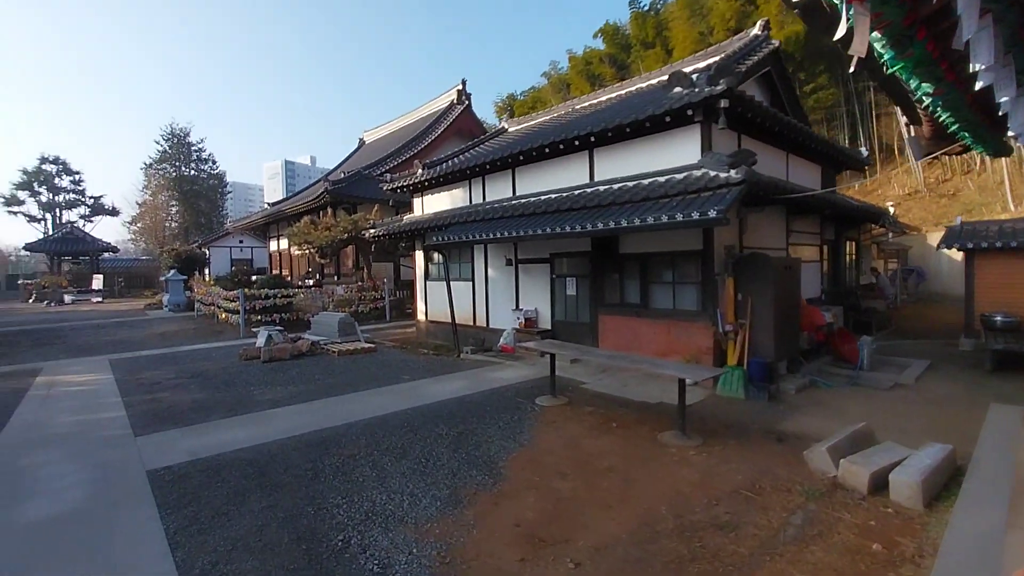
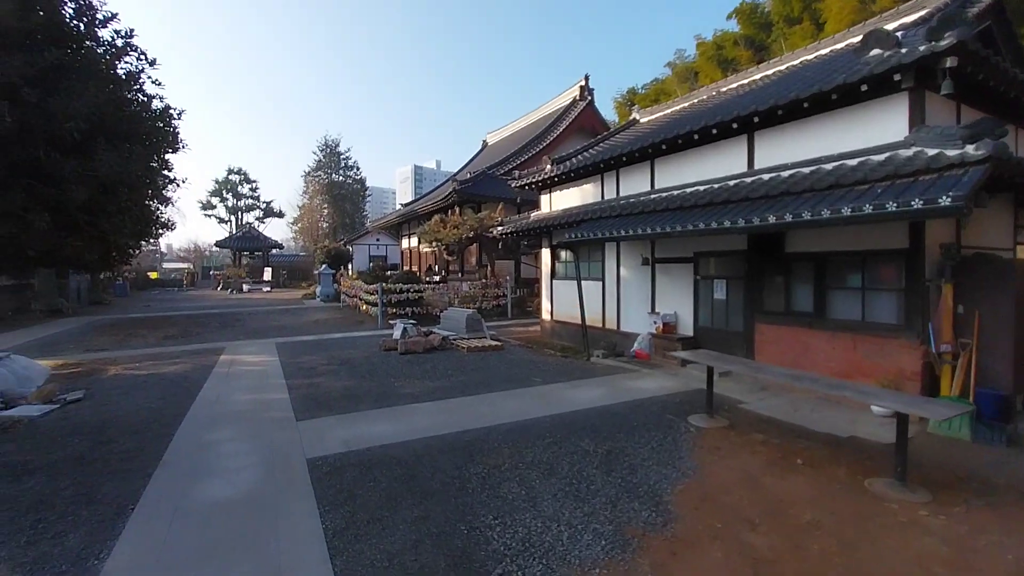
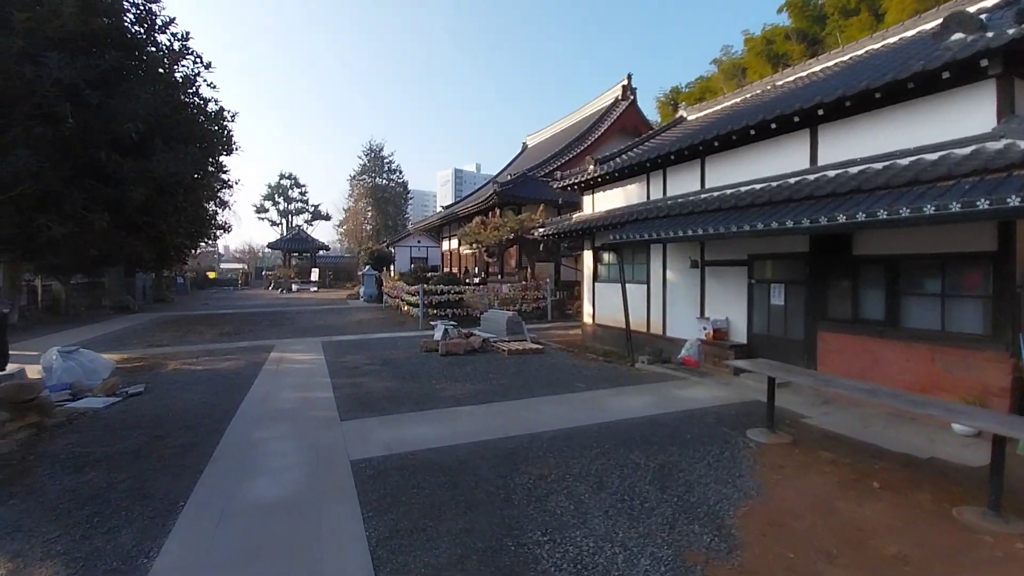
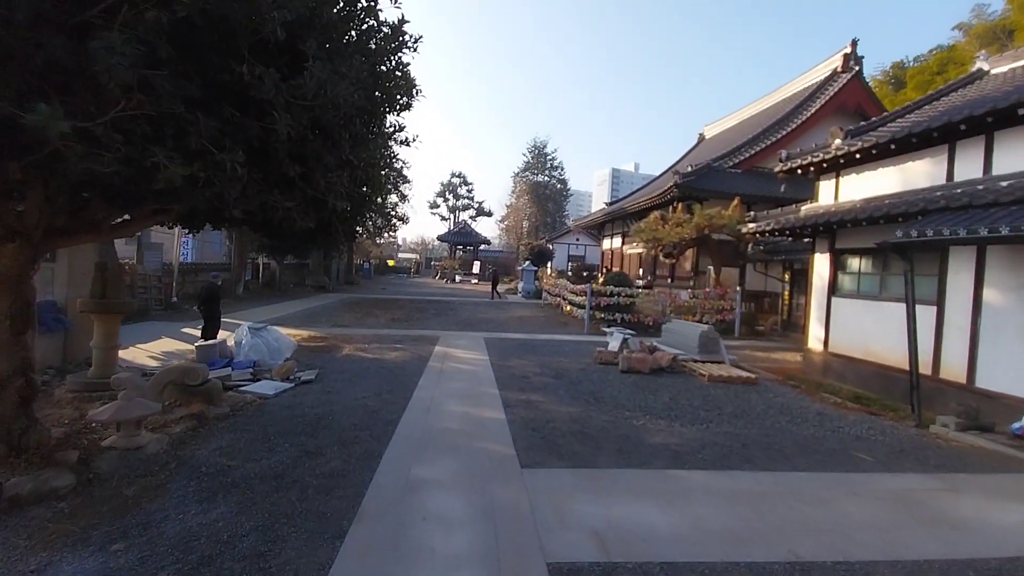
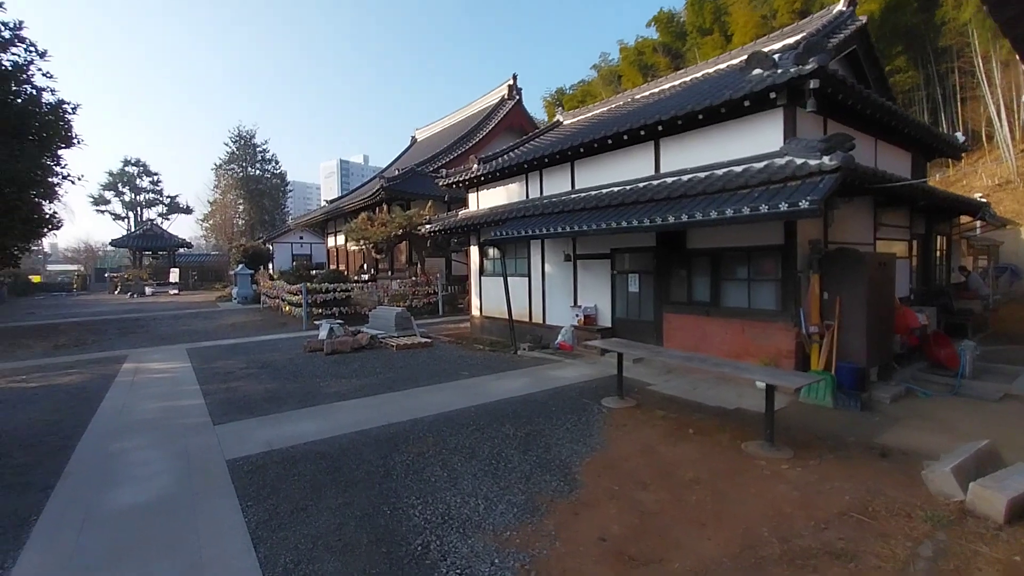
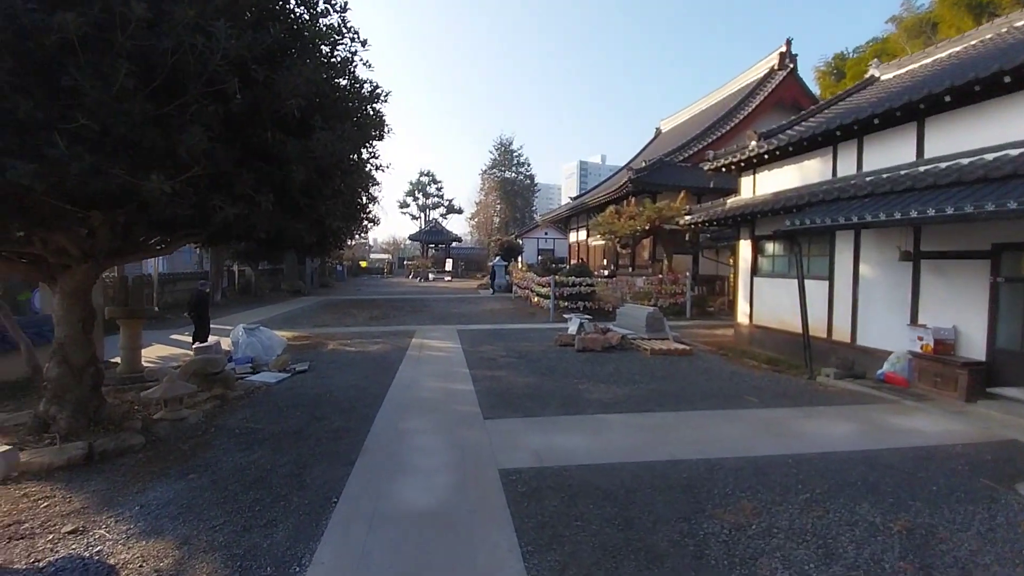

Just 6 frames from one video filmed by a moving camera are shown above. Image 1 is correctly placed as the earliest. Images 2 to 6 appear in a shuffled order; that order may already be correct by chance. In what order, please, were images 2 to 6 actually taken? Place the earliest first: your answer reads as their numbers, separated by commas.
5, 2, 3, 6, 4
